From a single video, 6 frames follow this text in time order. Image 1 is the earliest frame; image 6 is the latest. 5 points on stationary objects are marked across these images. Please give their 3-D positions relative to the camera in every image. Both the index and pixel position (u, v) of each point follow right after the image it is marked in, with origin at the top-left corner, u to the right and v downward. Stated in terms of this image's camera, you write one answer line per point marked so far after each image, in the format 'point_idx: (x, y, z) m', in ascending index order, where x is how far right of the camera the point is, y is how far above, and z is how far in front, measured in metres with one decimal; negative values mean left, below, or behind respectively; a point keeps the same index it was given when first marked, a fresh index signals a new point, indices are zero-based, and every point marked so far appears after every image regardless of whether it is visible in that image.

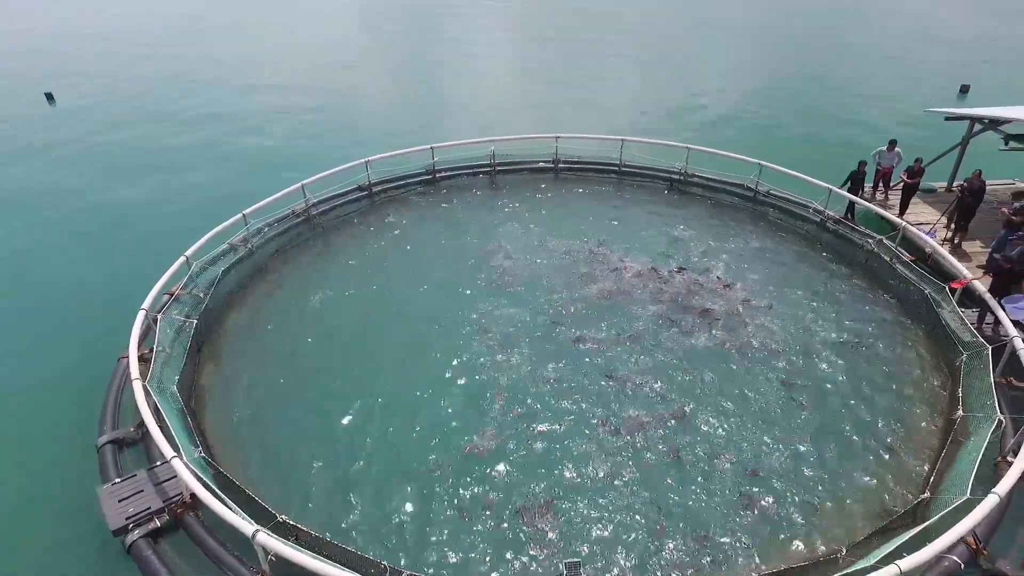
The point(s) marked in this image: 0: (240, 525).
0: (-4.1, -3.6, +9.1) m
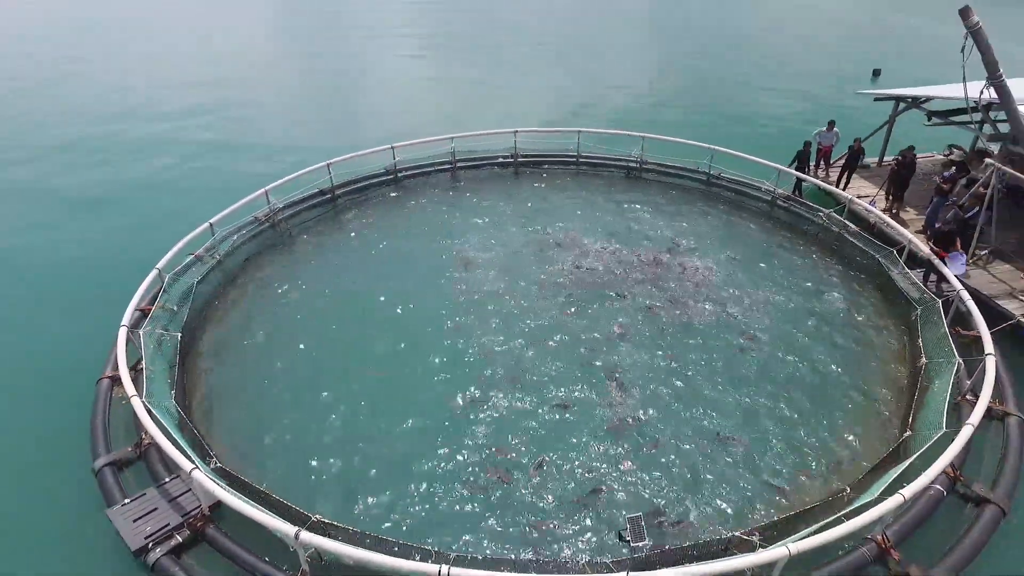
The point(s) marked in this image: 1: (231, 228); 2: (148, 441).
0: (-3.5, -3.6, +9.0) m
1: (-9.2, +2.0, +19.5) m
2: (-7.1, -3.0, +11.5) m
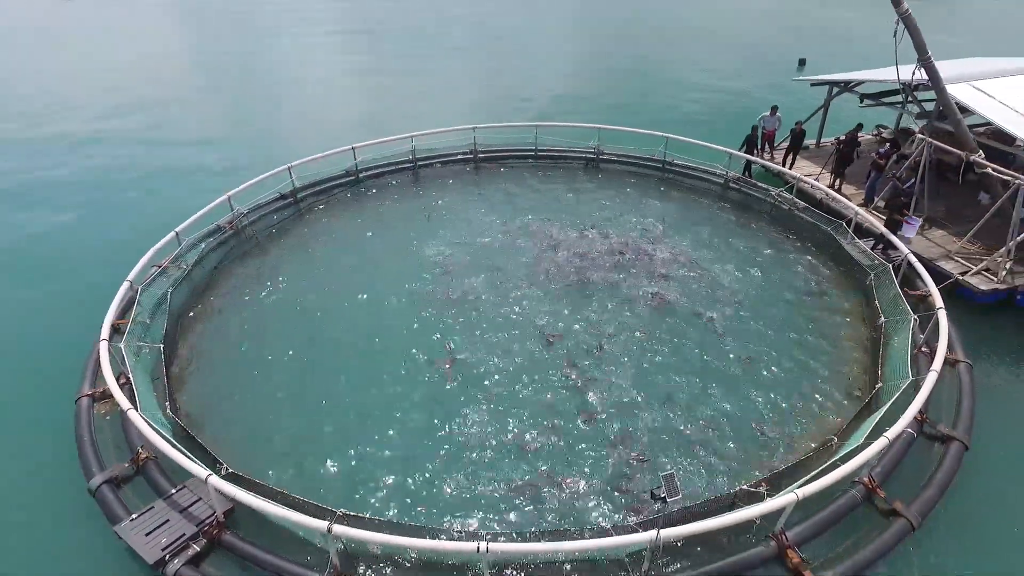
0: (-3.1, -3.6, +9.0) m
1: (-10.1, +1.6, +18.9) m
2: (-6.9, -3.1, +11.2) m
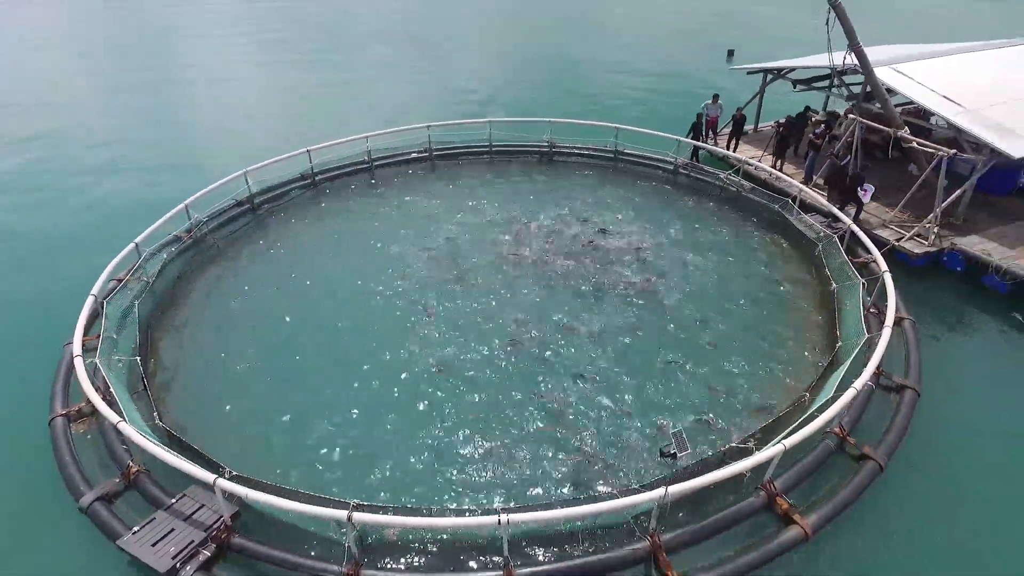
0: (-2.8, -3.5, +9.1) m
1: (-11.1, +1.2, +18.3) m
2: (-6.9, -3.3, +10.9) m
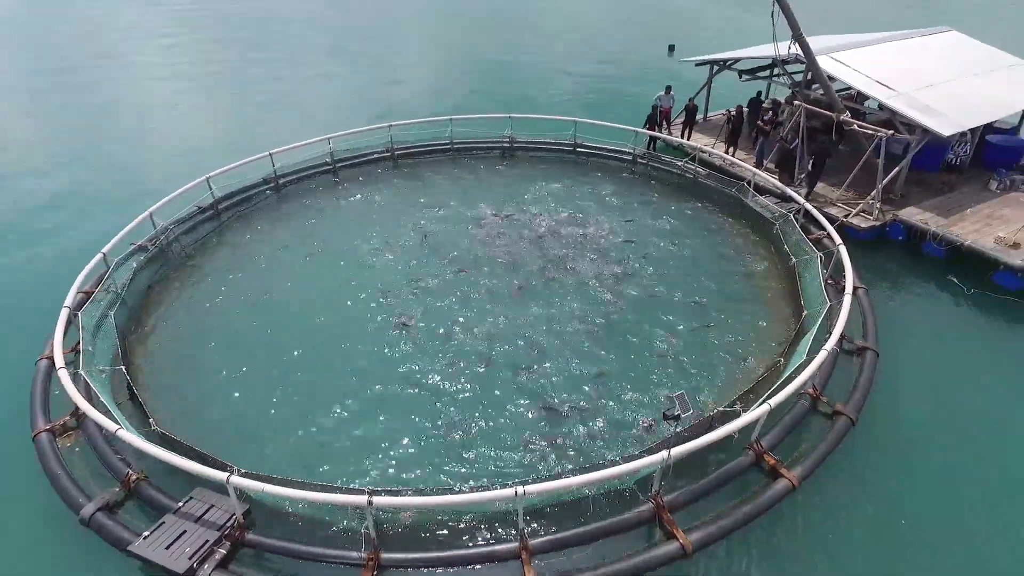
0: (-2.6, -3.3, +9.3) m
1: (-11.8, +0.9, +17.7) m
2: (-6.8, -3.4, +10.7) m
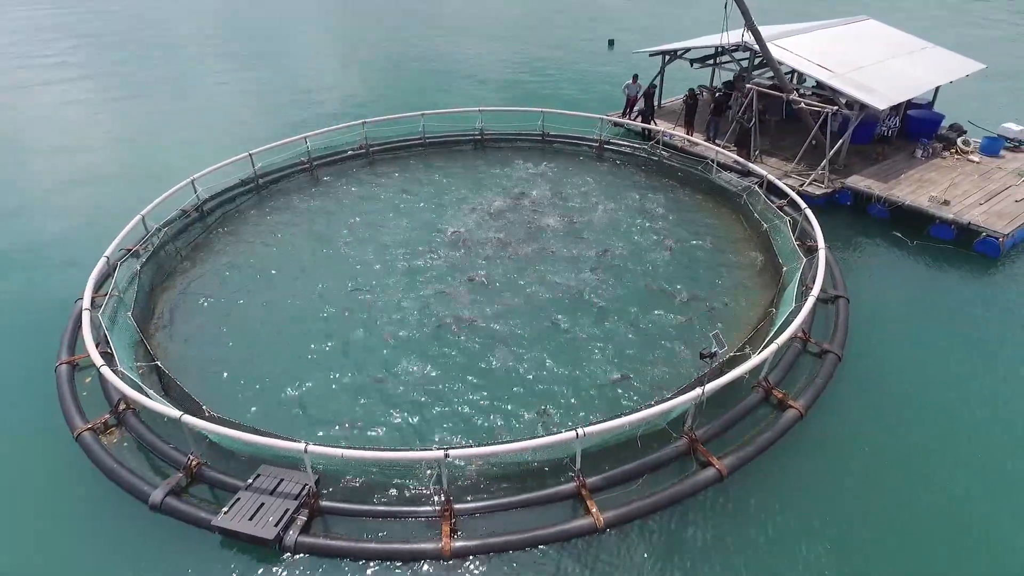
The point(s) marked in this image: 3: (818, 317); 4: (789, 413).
0: (-1.5, -2.9, +10.0) m
1: (-11.8, +0.7, +17.5) m
2: (-5.8, -3.2, +11.0) m
3: (+8.0, -0.7, +15.6) m
4: (+5.7, -2.6, +12.3) m
